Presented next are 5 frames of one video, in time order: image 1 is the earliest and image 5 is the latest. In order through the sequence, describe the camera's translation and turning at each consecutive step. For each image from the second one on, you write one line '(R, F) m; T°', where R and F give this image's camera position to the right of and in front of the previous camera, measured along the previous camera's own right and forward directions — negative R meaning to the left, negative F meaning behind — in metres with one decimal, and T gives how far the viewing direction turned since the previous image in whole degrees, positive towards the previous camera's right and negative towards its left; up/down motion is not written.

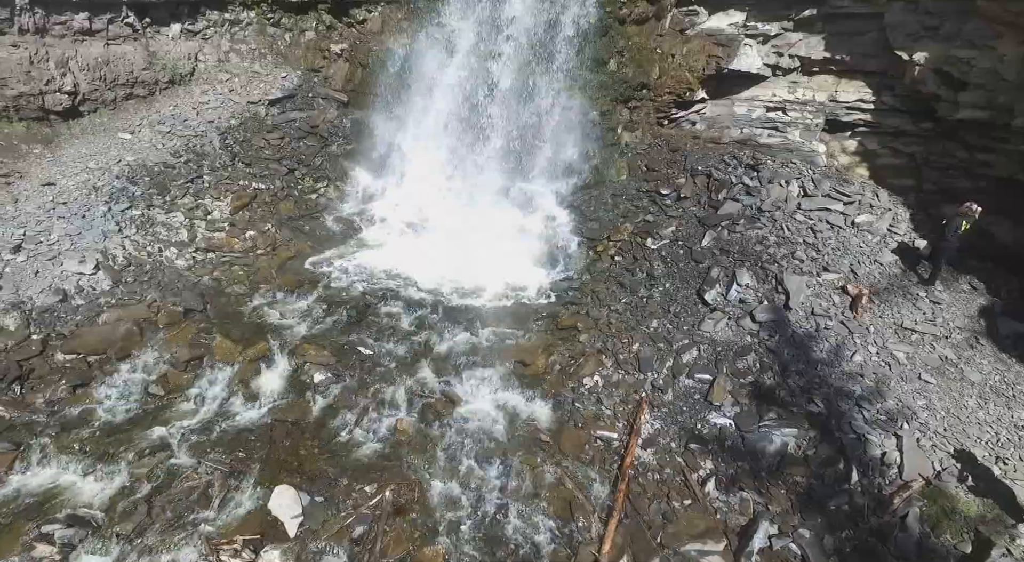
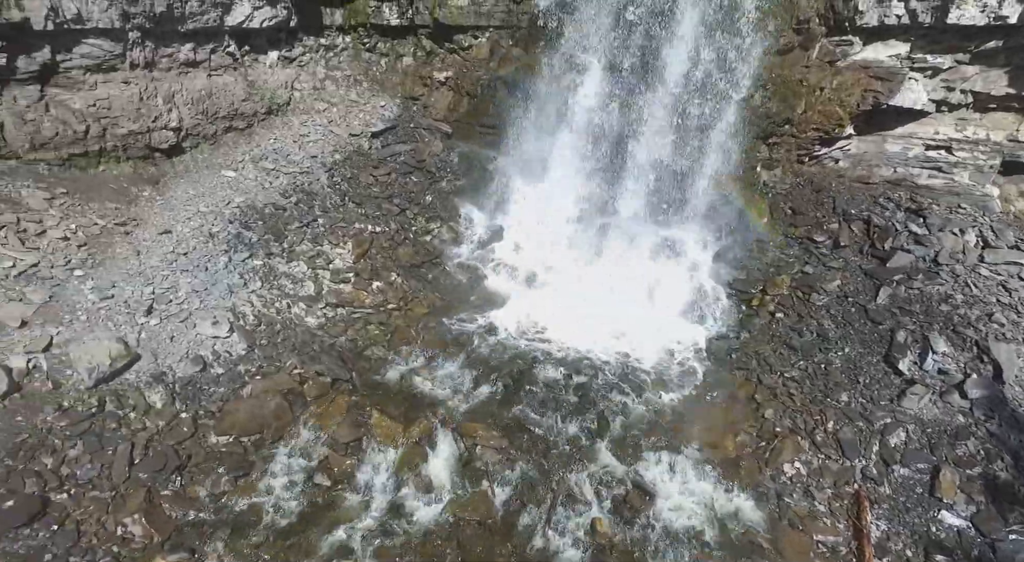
(-1.9, +0.8) m; -2°
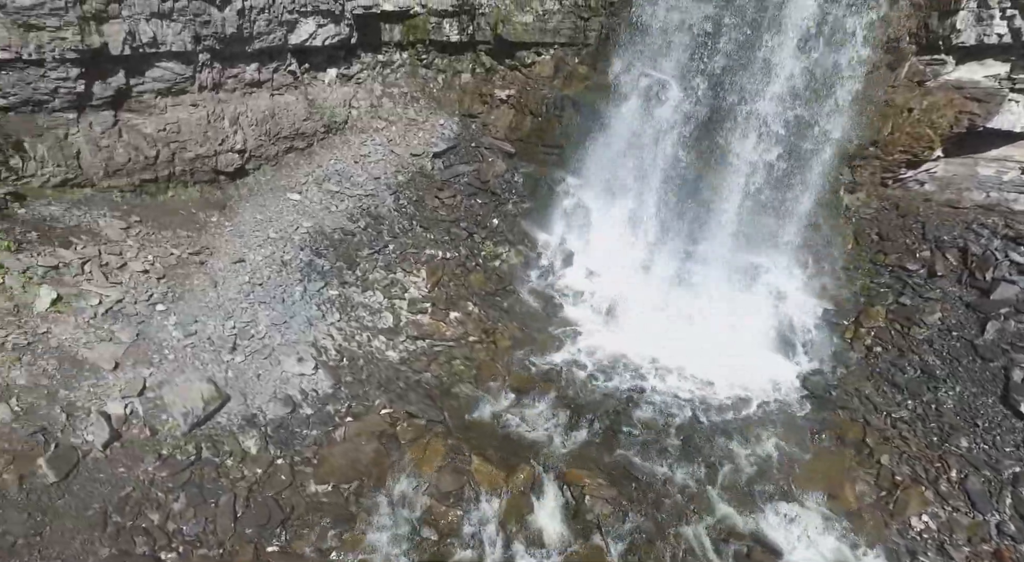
(-1.1, +0.3) m; -1°
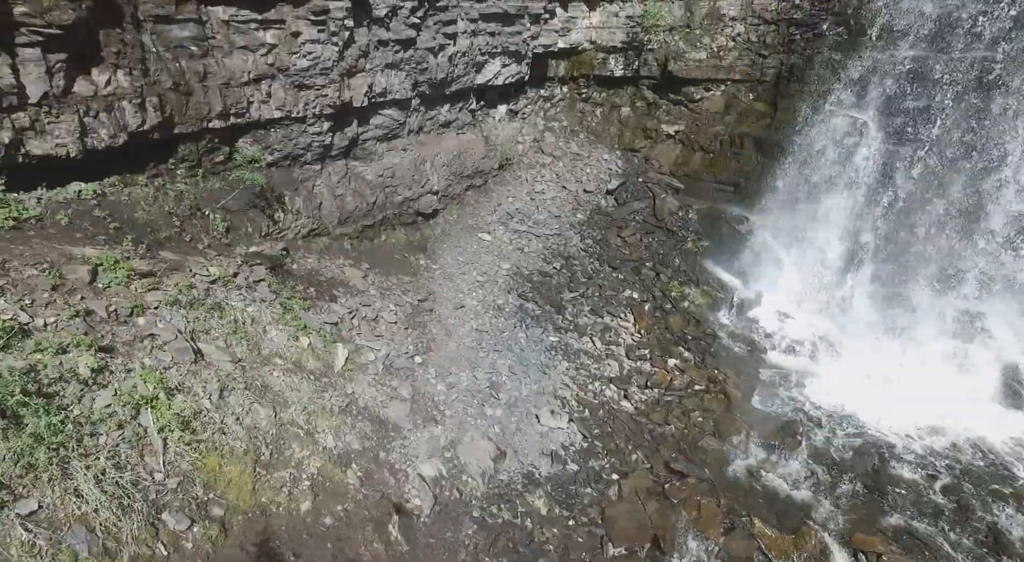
(-2.8, -0.1) m; -3°
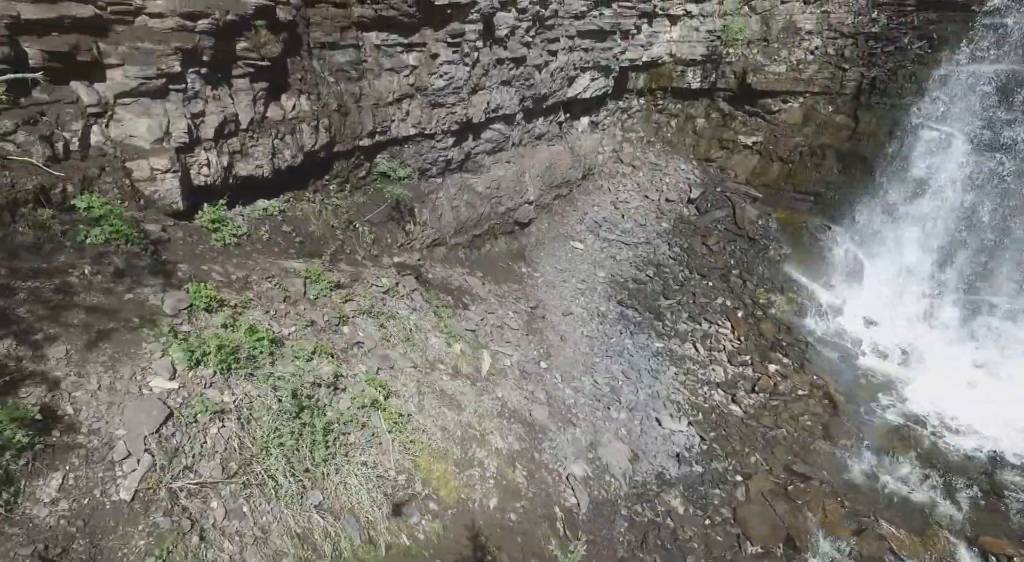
(-1.4, -0.4) m; -1°
